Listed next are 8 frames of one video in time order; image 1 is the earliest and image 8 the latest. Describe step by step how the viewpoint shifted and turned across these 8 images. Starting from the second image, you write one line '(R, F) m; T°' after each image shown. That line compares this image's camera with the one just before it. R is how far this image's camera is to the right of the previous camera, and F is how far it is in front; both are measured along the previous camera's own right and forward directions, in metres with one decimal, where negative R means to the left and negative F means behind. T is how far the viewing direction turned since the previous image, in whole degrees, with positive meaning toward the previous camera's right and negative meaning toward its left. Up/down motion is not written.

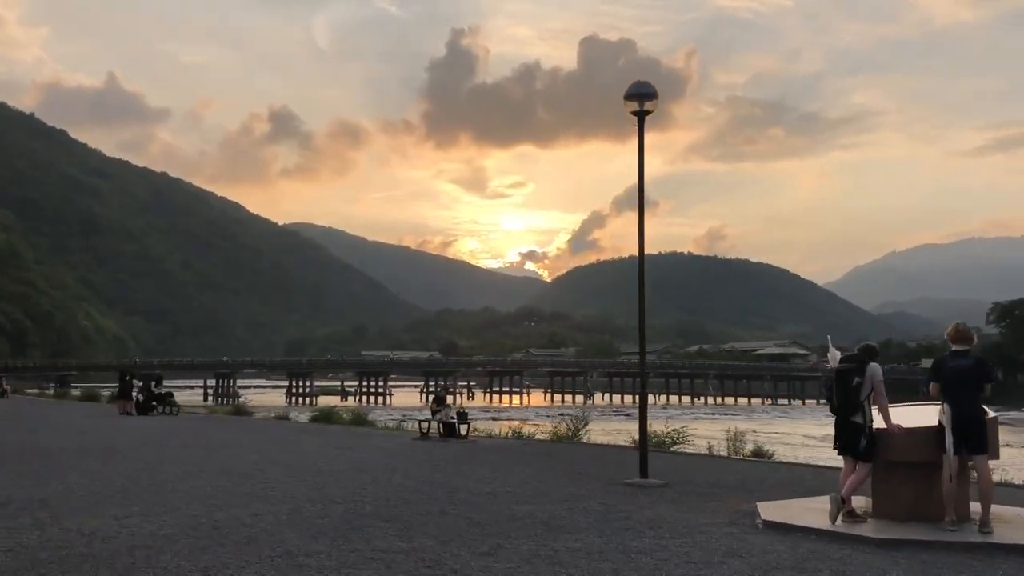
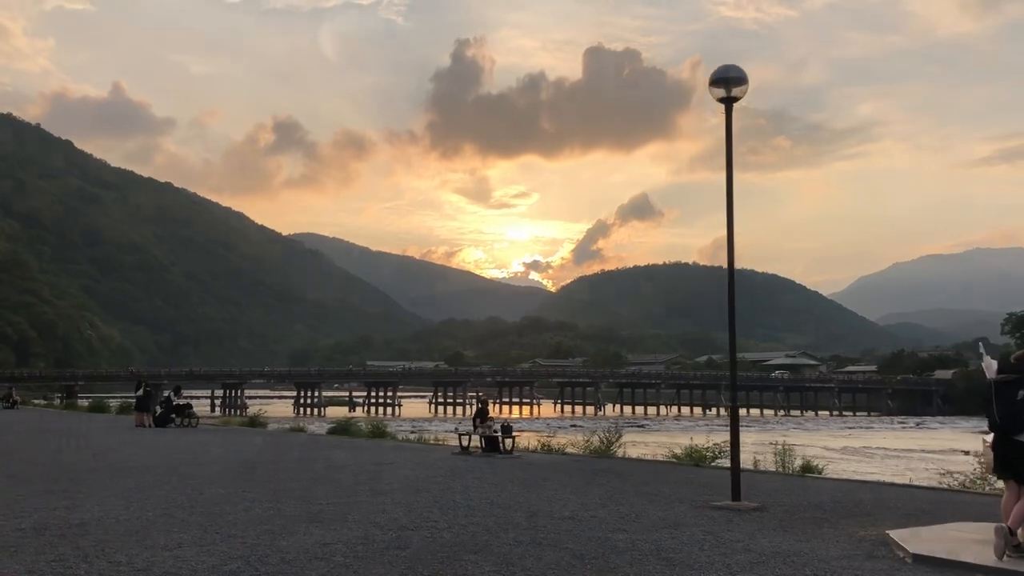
(-0.7, +0.8) m; 0°
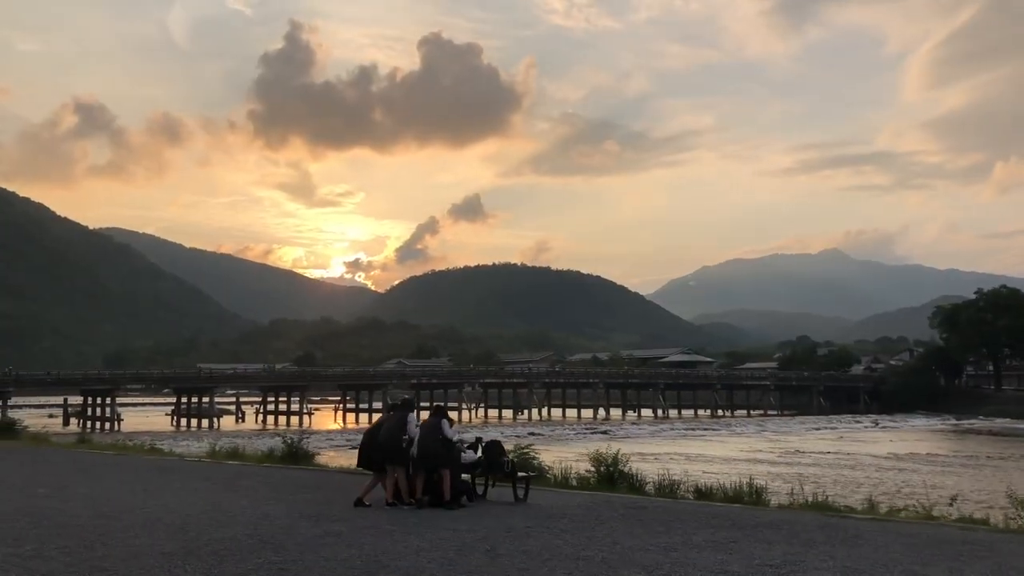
(-1.0, +0.9) m; -1°
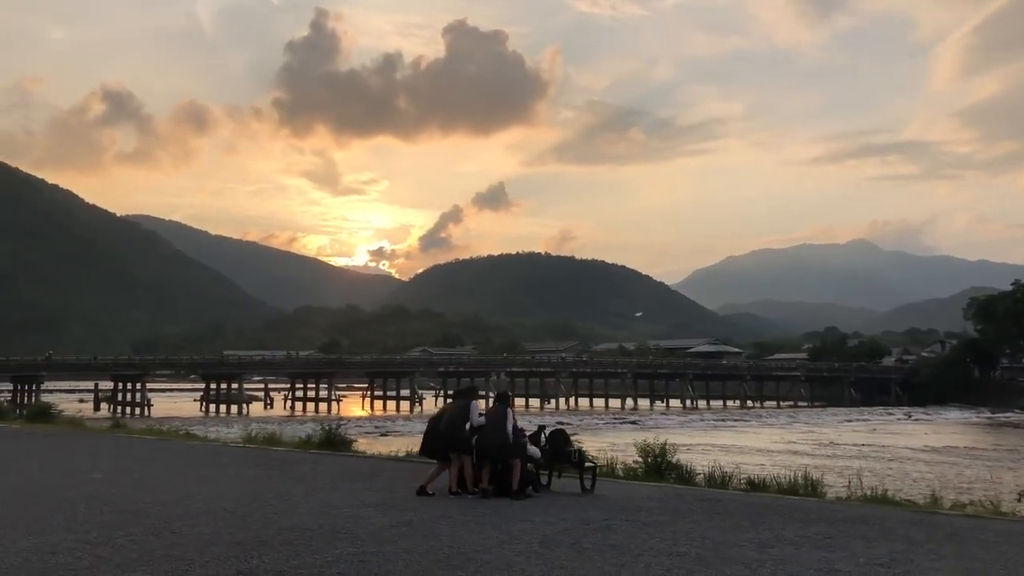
(-0.4, +0.3) m; -1°
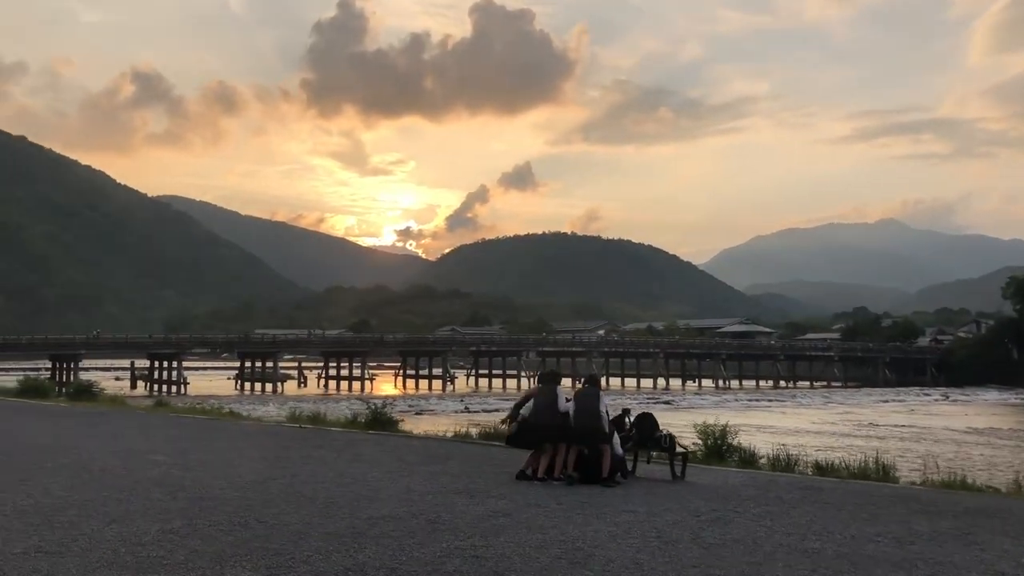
(-0.5, +0.4) m; -2°
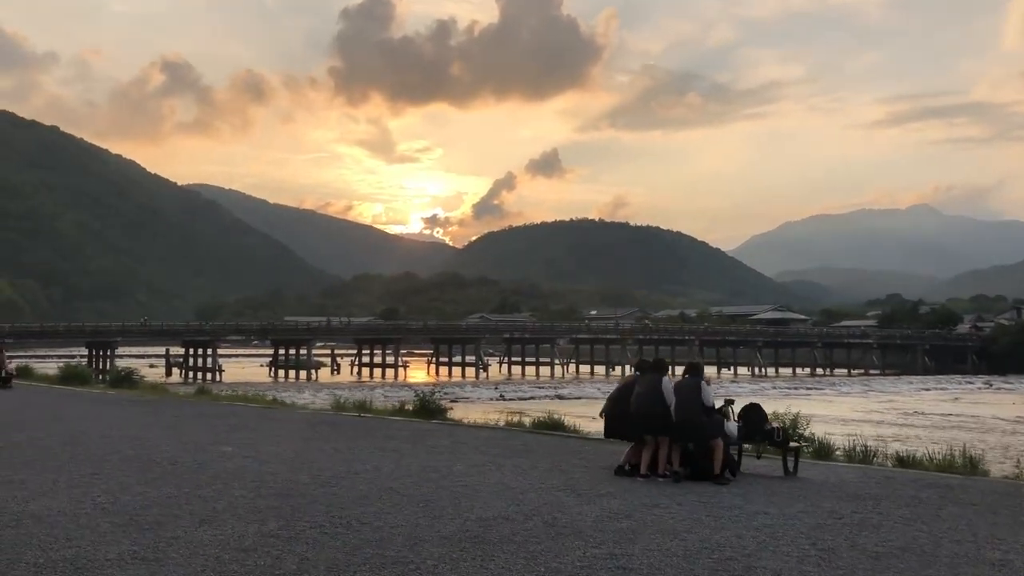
(-0.6, +0.5) m; -2°
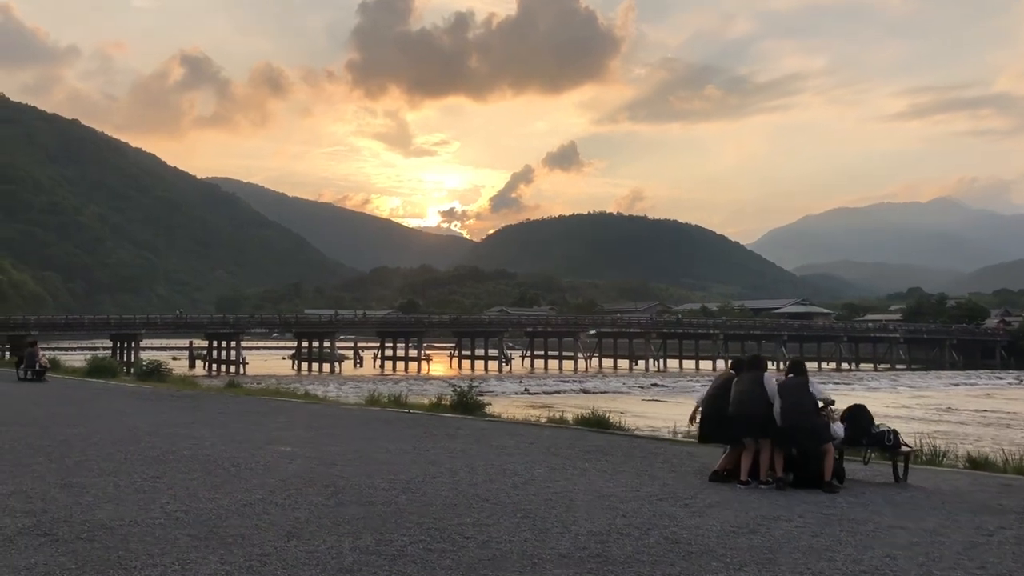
(-0.5, +0.5) m; -1°
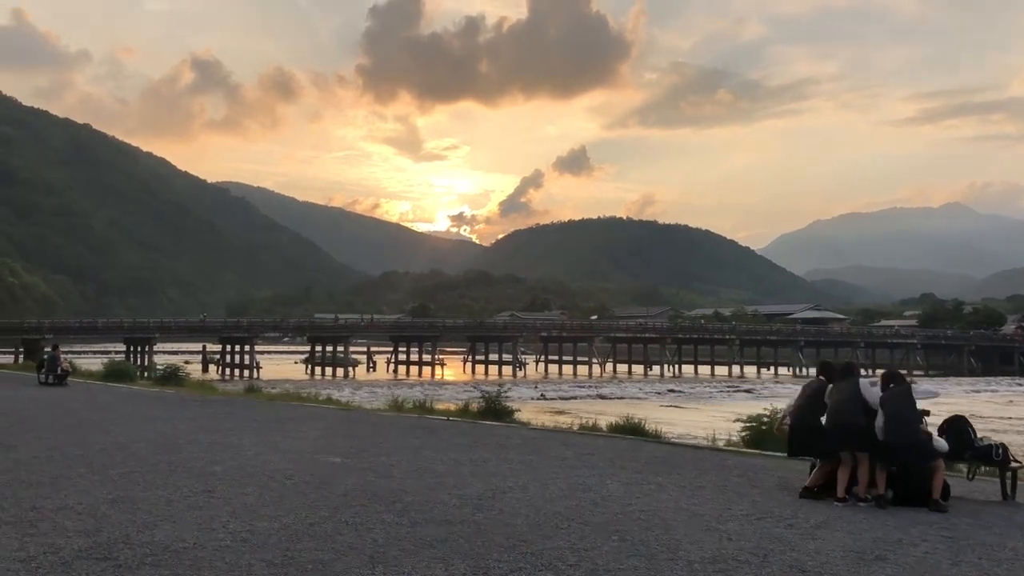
(-0.5, +0.5) m; -1°
